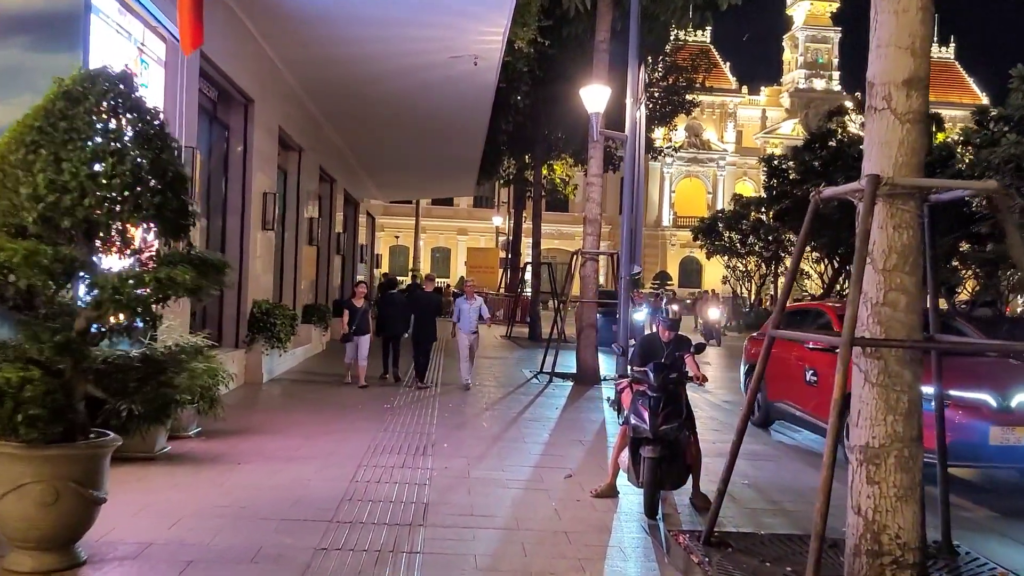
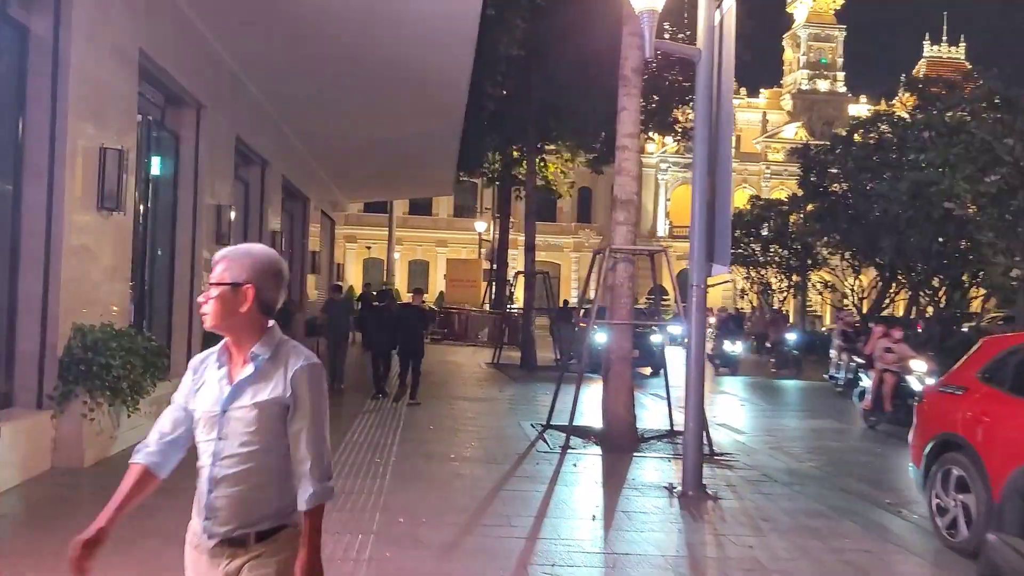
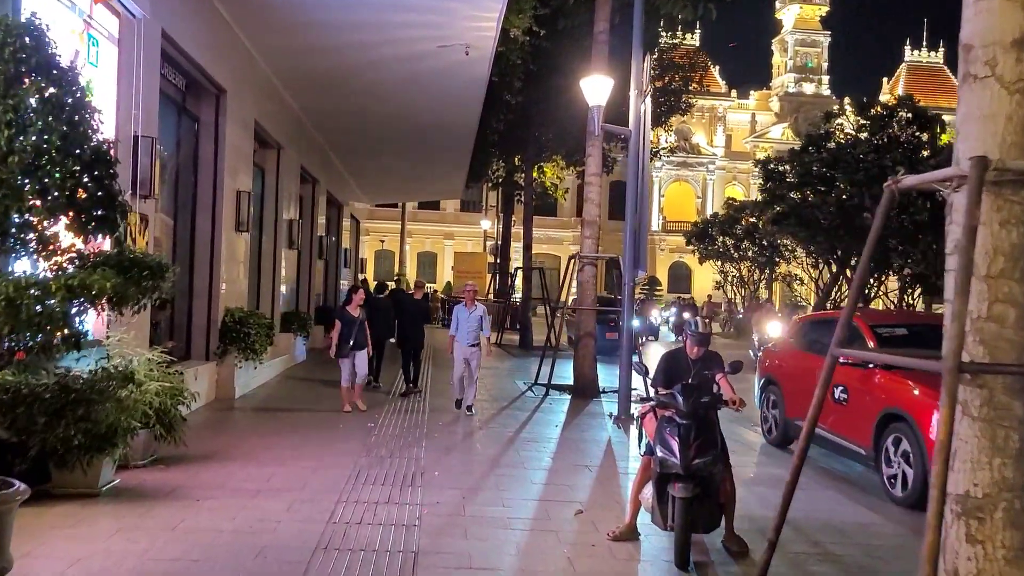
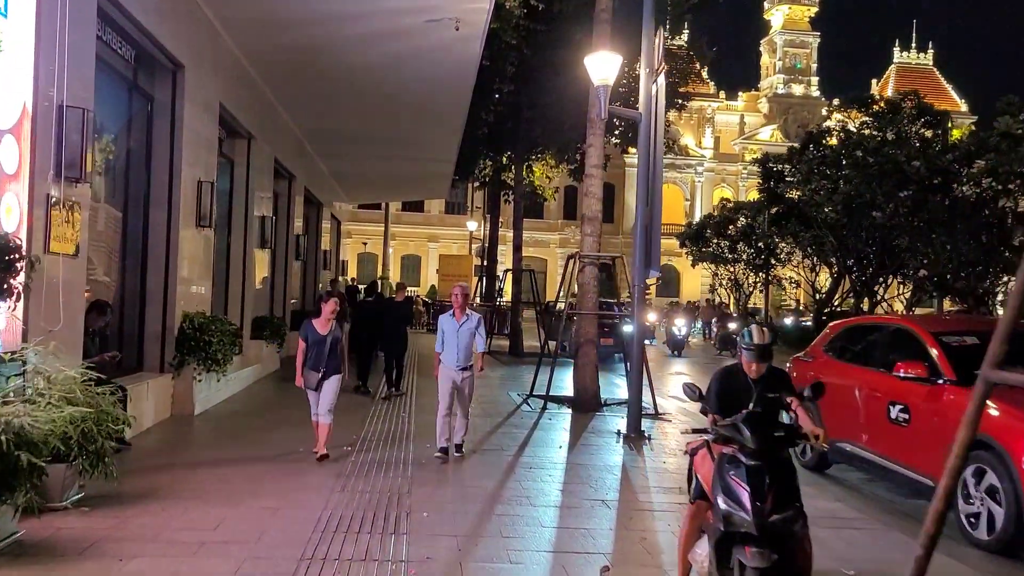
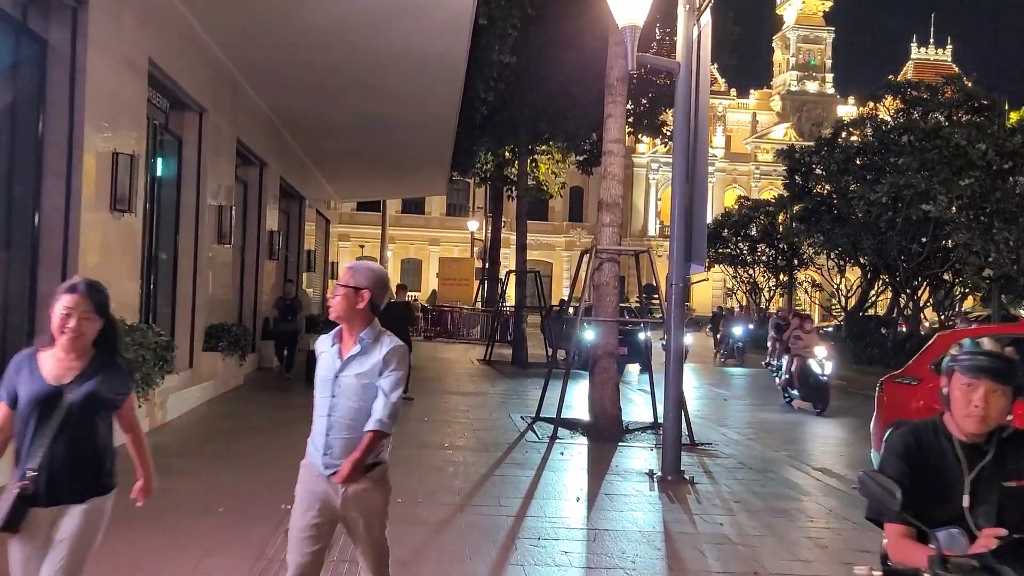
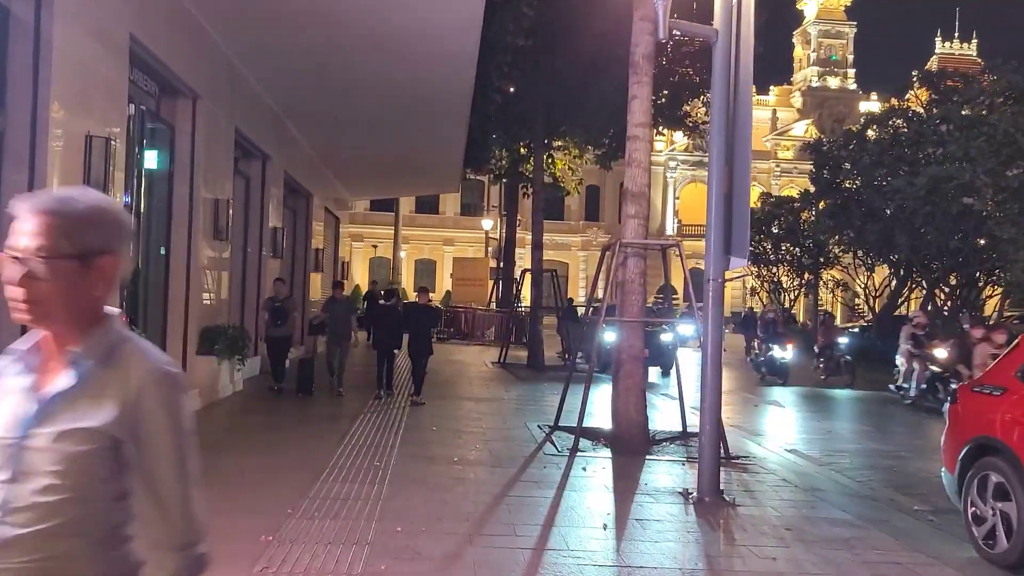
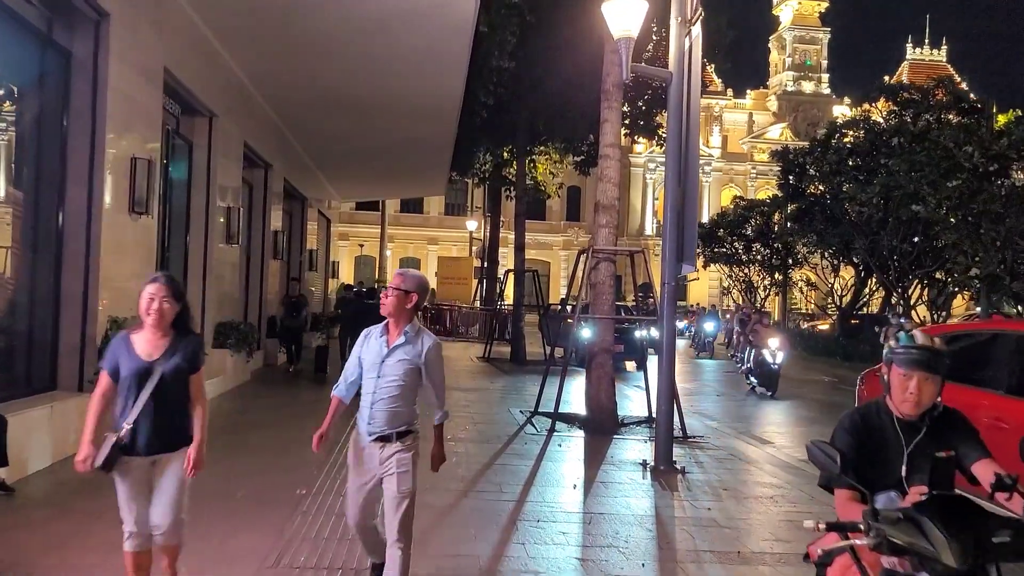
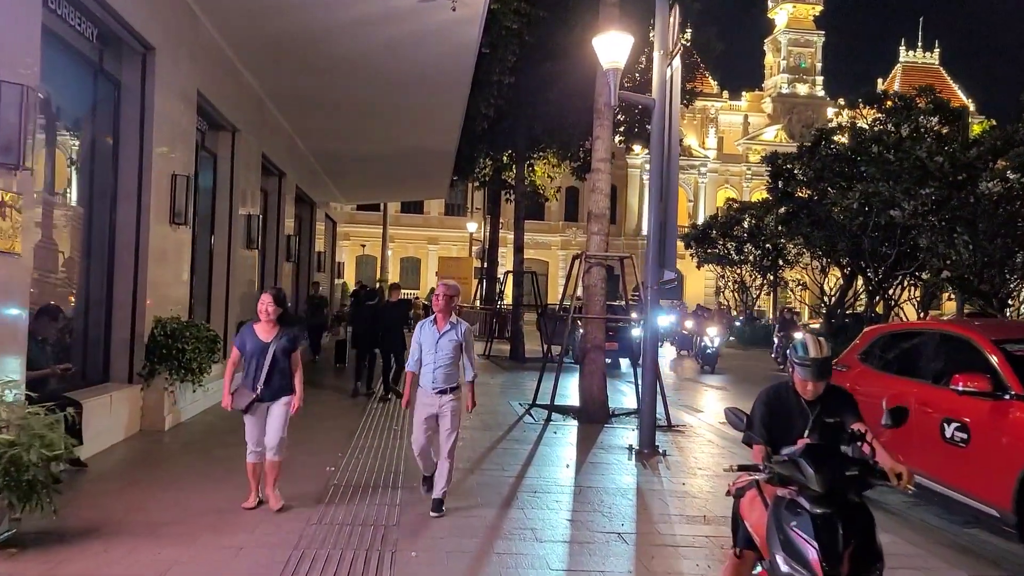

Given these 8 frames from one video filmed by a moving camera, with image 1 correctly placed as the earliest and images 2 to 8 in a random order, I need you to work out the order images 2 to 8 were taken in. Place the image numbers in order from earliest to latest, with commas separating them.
3, 4, 8, 7, 5, 2, 6
